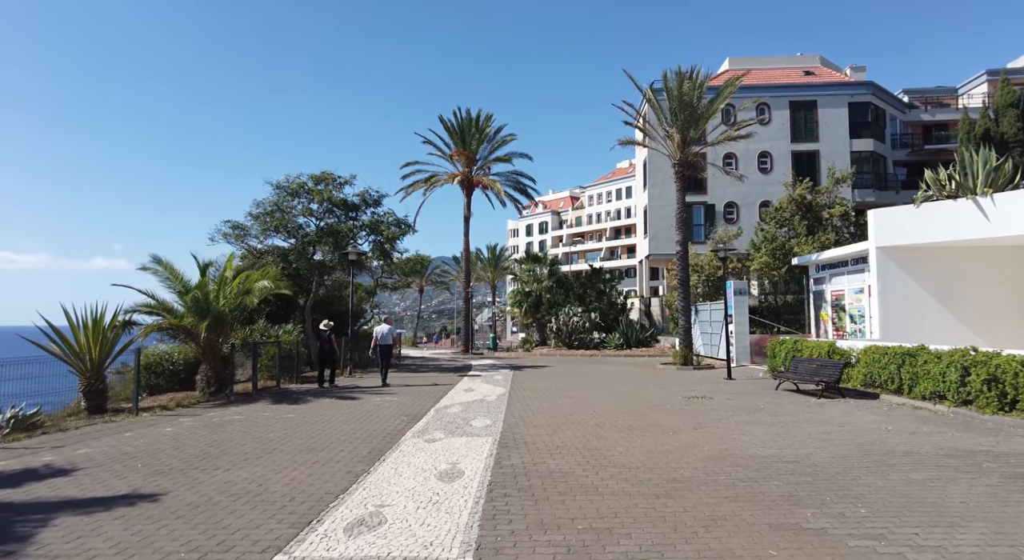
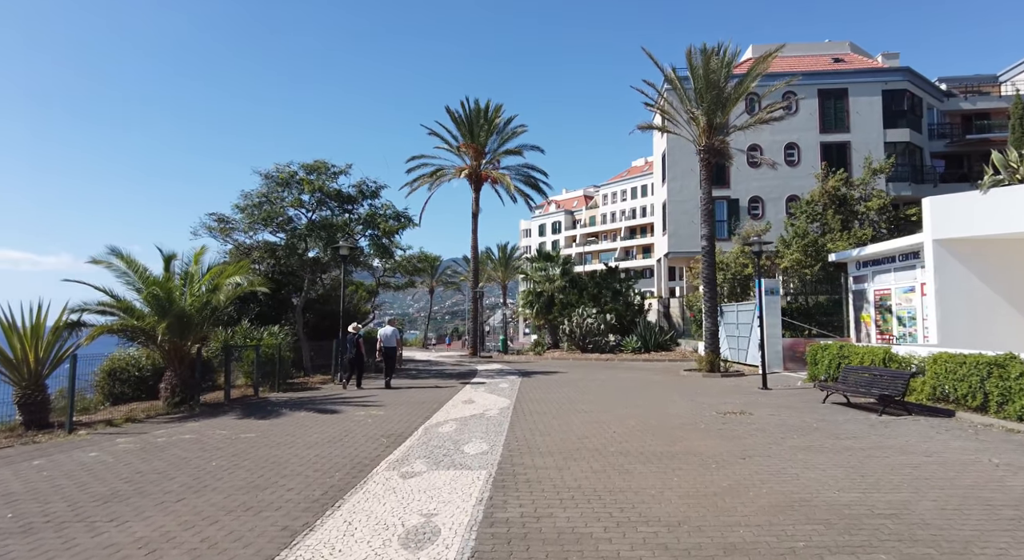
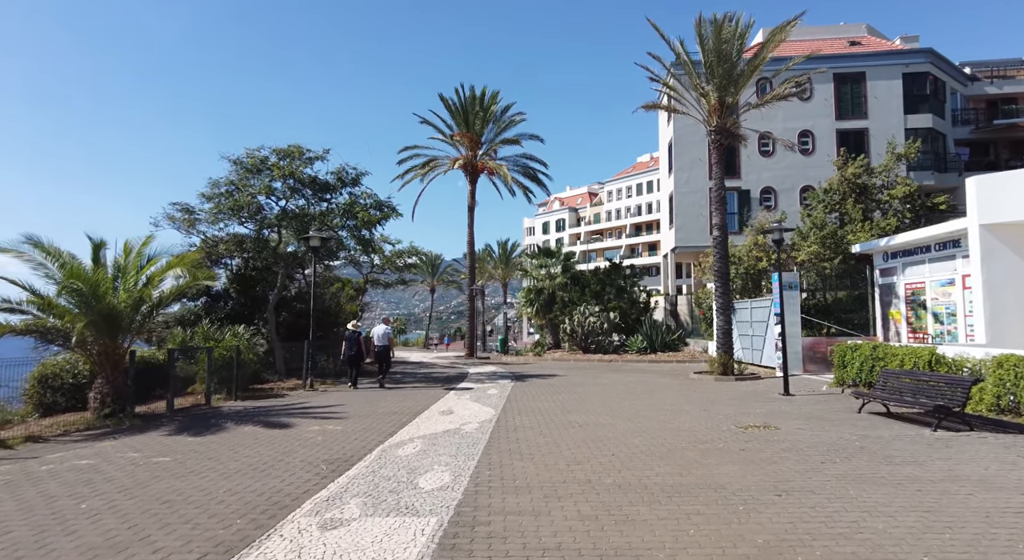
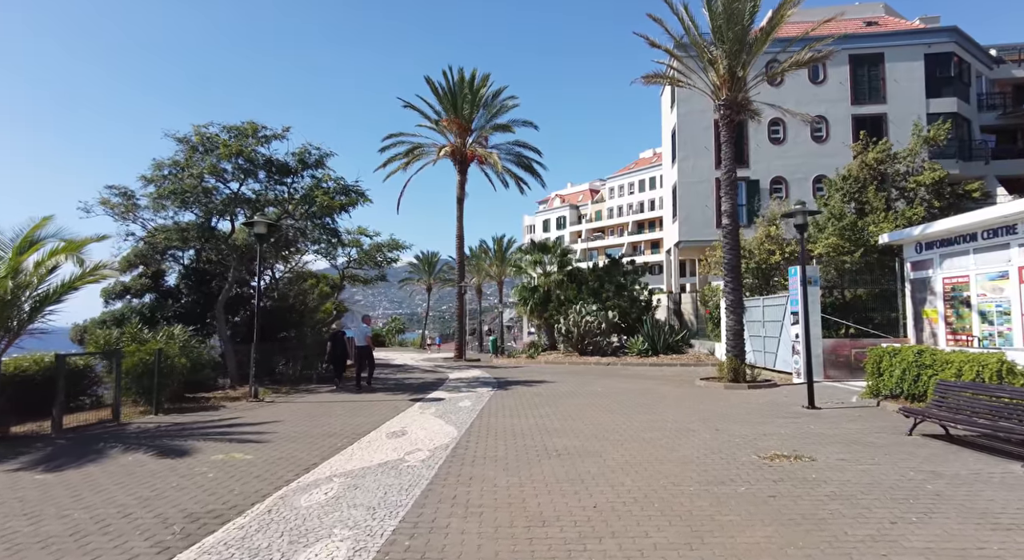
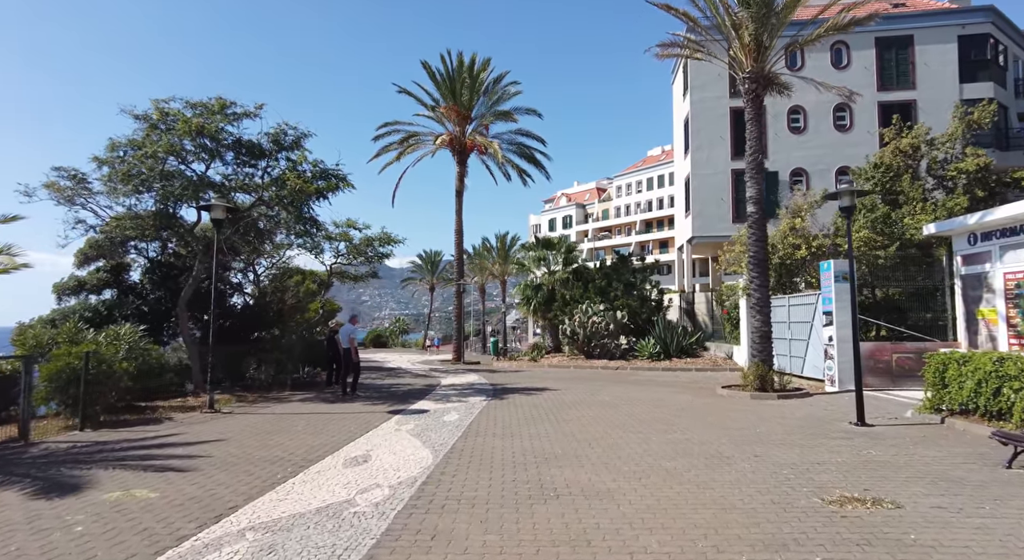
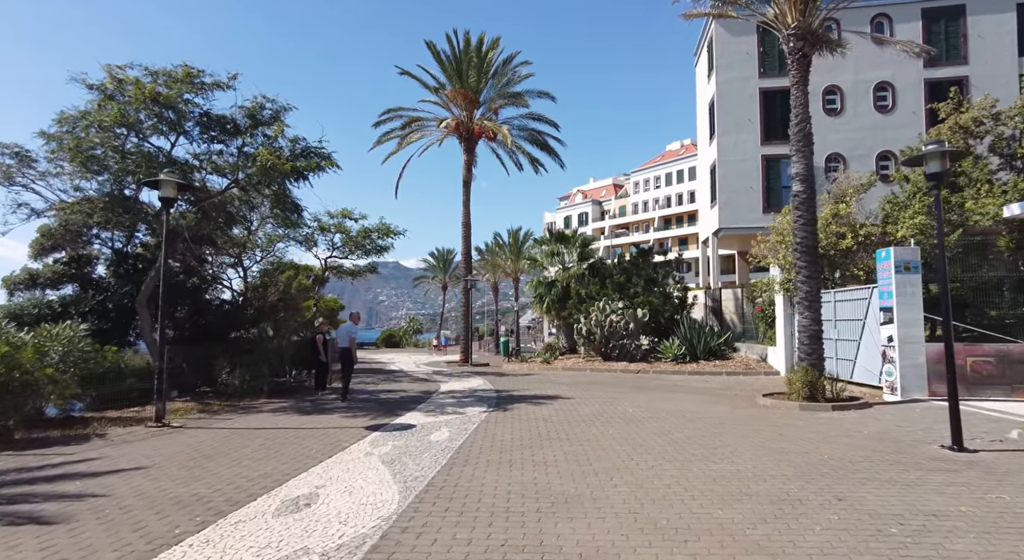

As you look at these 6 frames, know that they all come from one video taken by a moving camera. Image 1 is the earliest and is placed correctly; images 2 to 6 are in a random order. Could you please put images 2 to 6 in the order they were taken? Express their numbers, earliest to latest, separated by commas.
2, 3, 4, 5, 6
